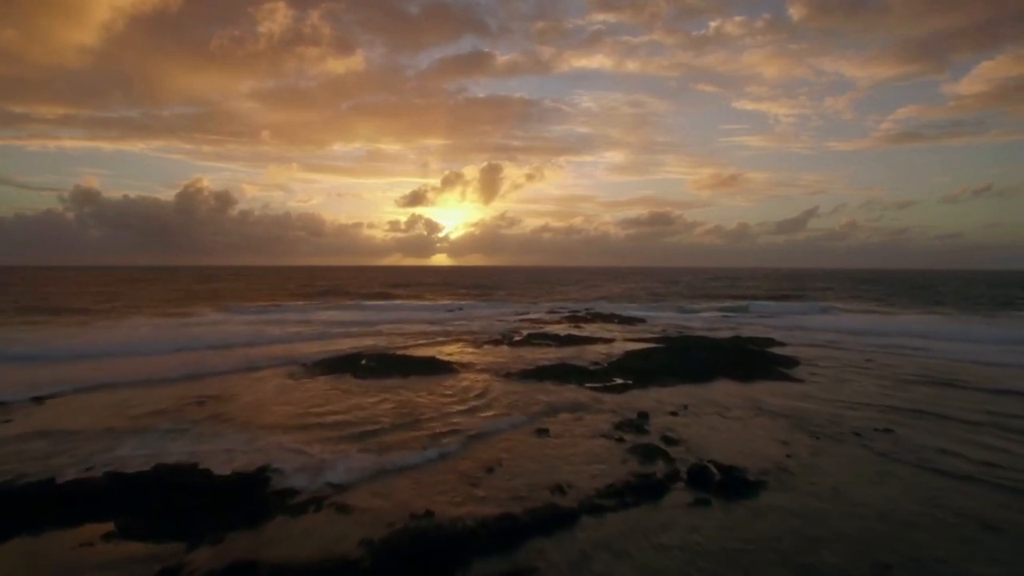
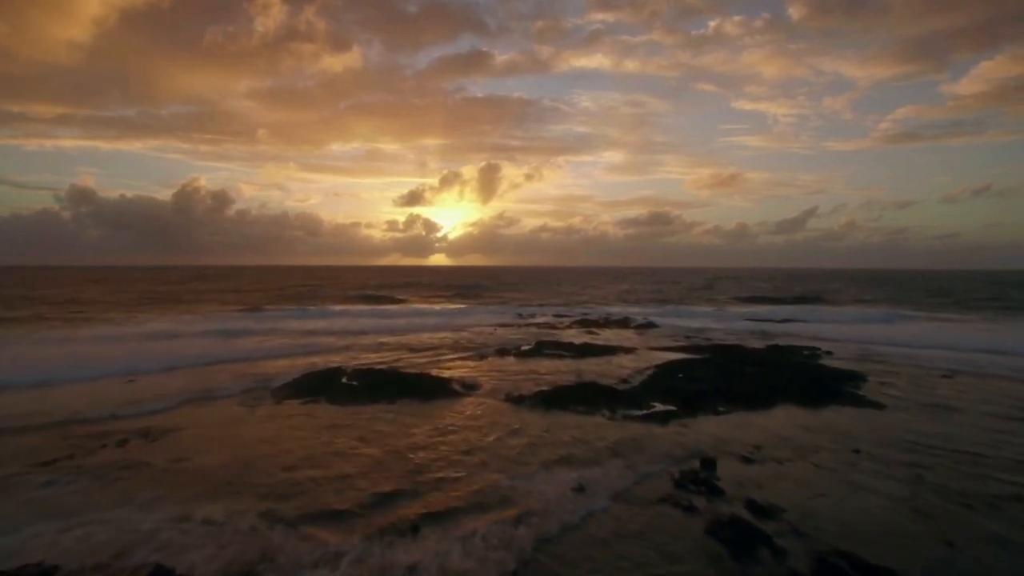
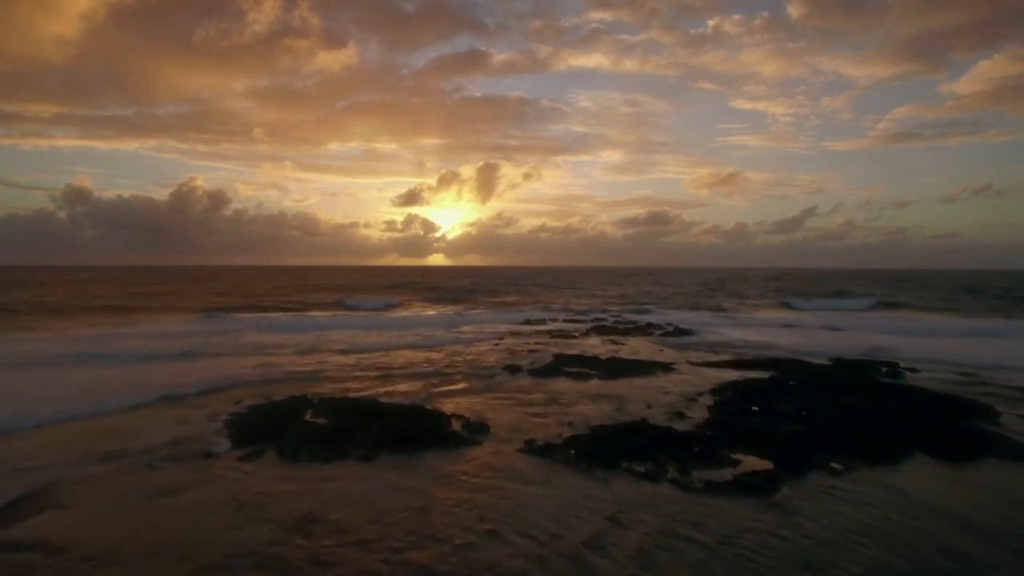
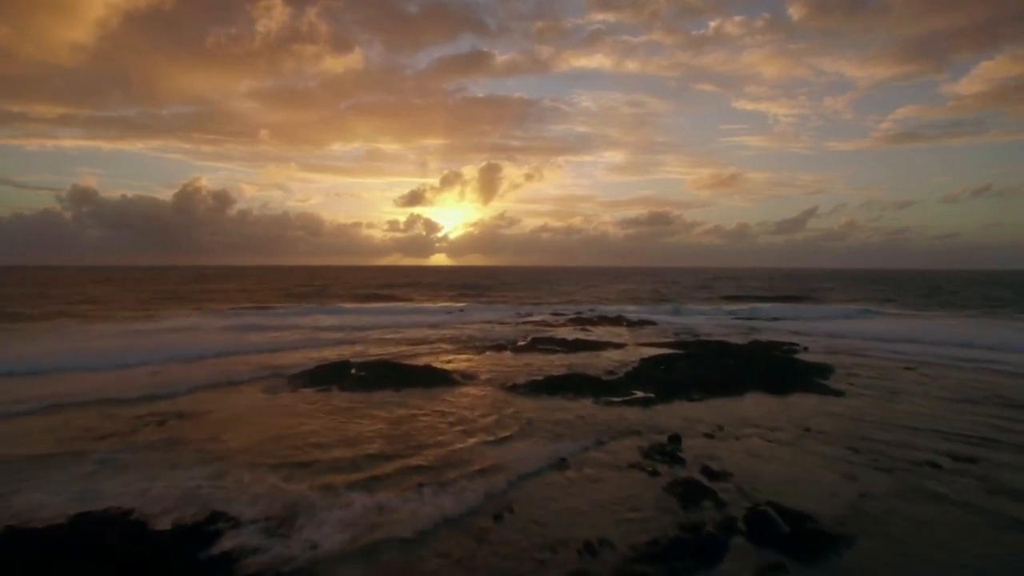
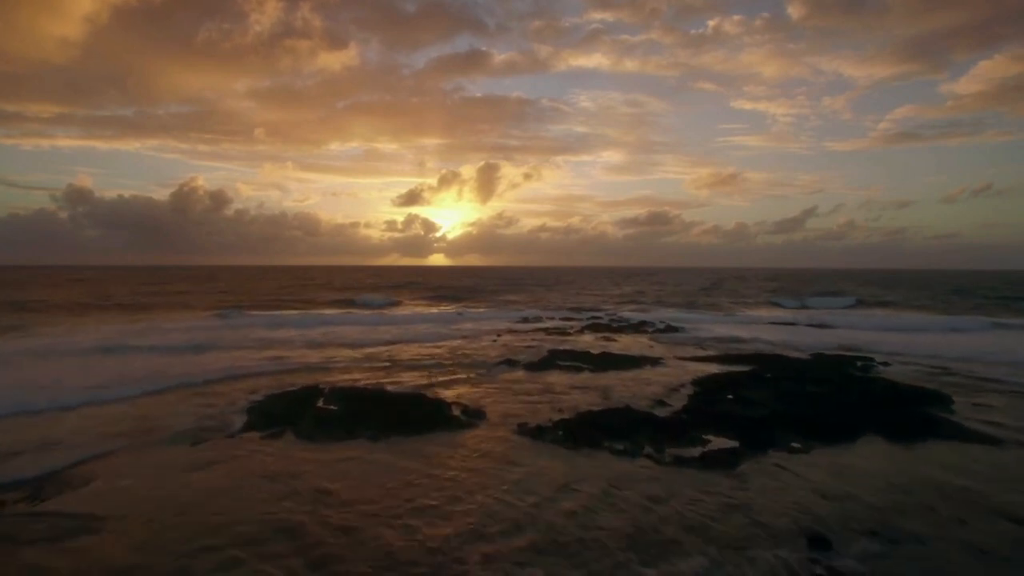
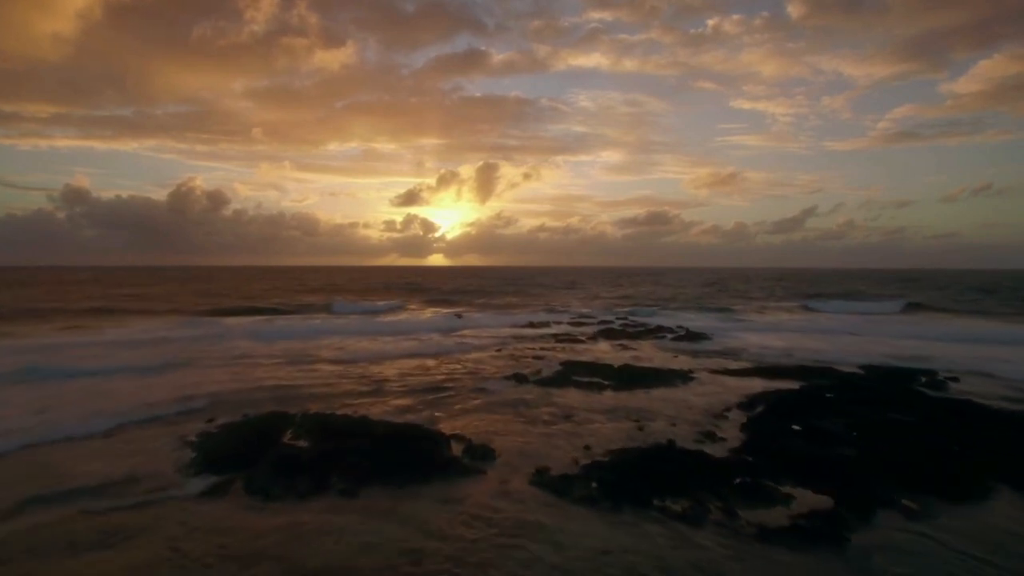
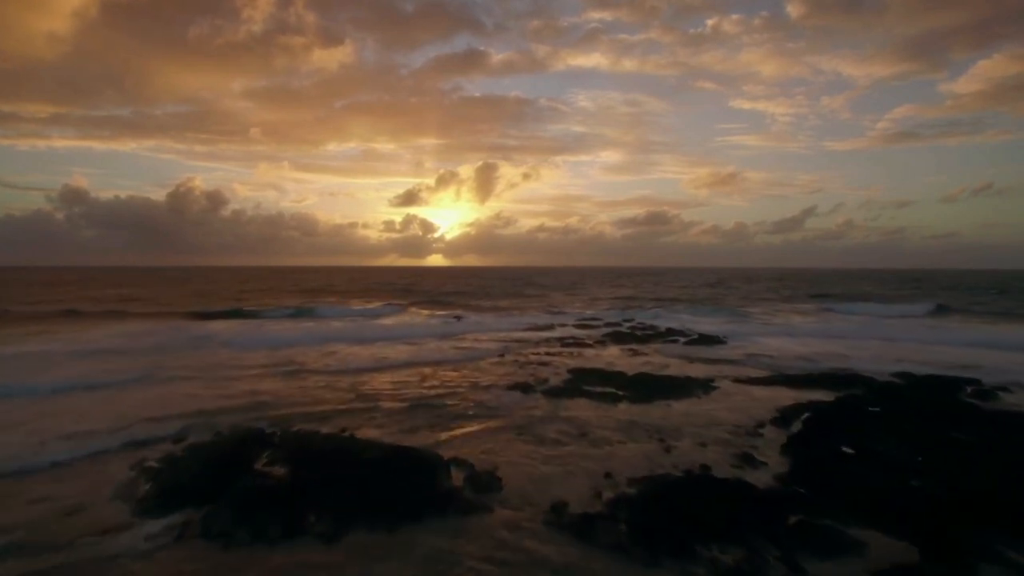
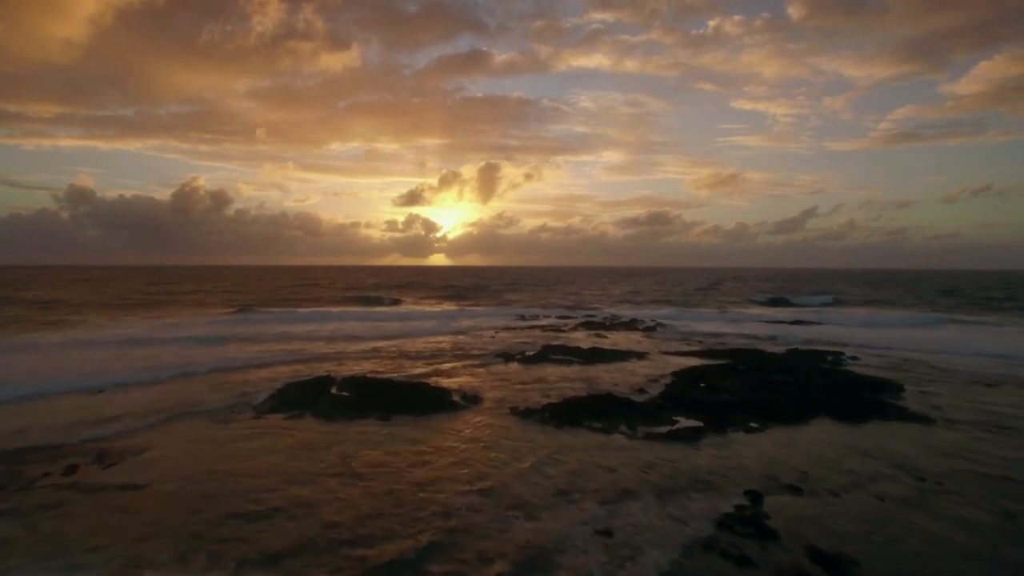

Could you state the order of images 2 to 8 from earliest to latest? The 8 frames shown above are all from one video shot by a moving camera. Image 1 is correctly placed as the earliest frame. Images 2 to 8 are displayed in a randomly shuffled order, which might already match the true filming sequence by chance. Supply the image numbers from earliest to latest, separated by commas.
4, 2, 8, 5, 3, 6, 7
